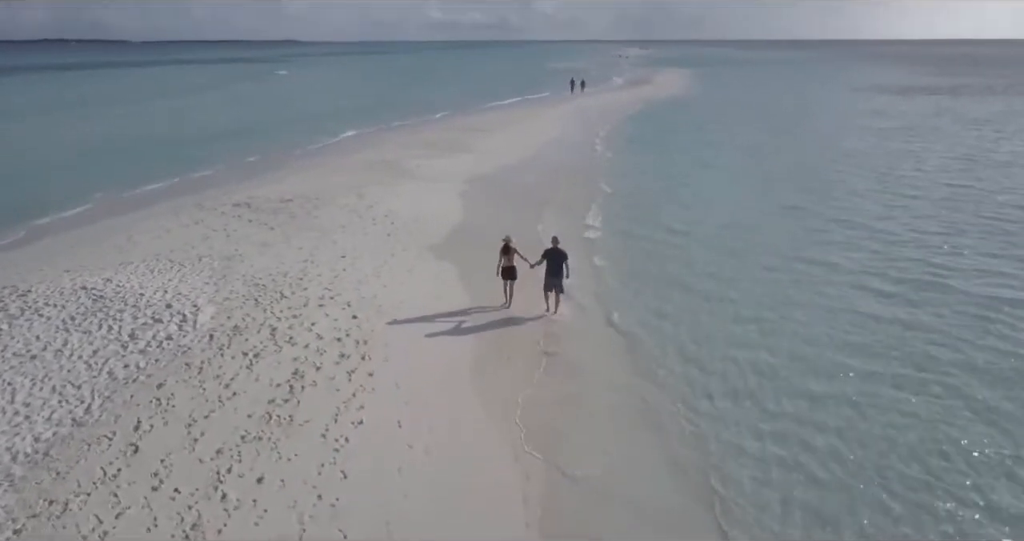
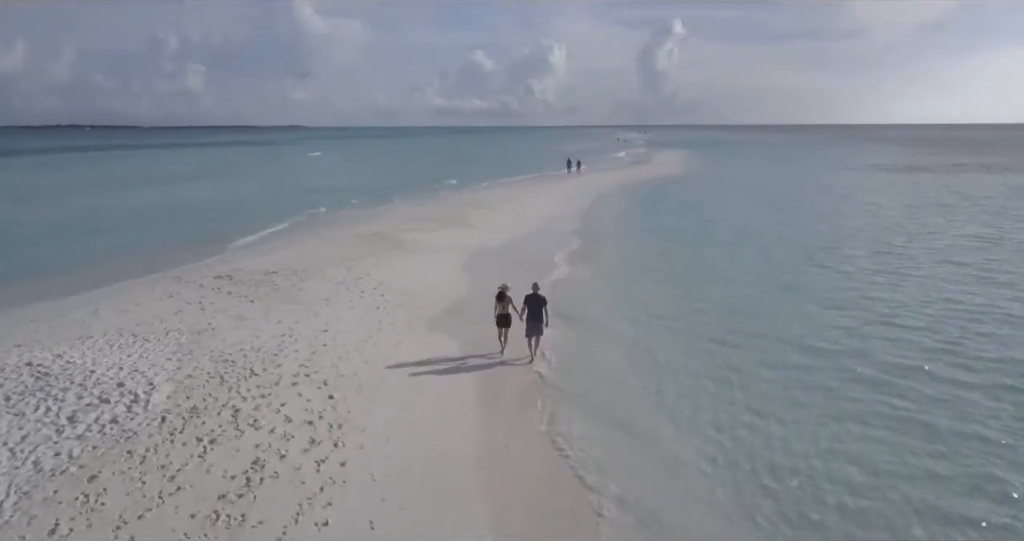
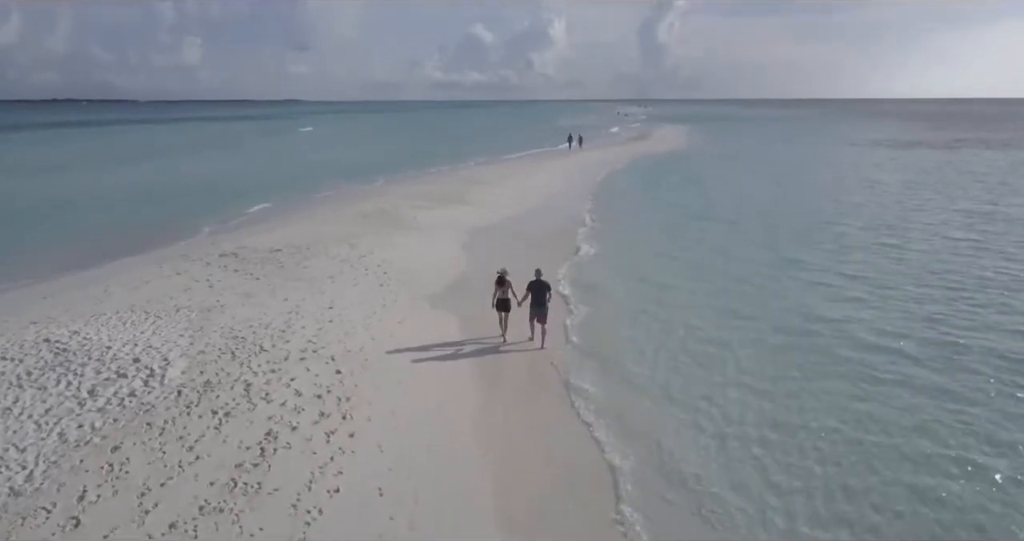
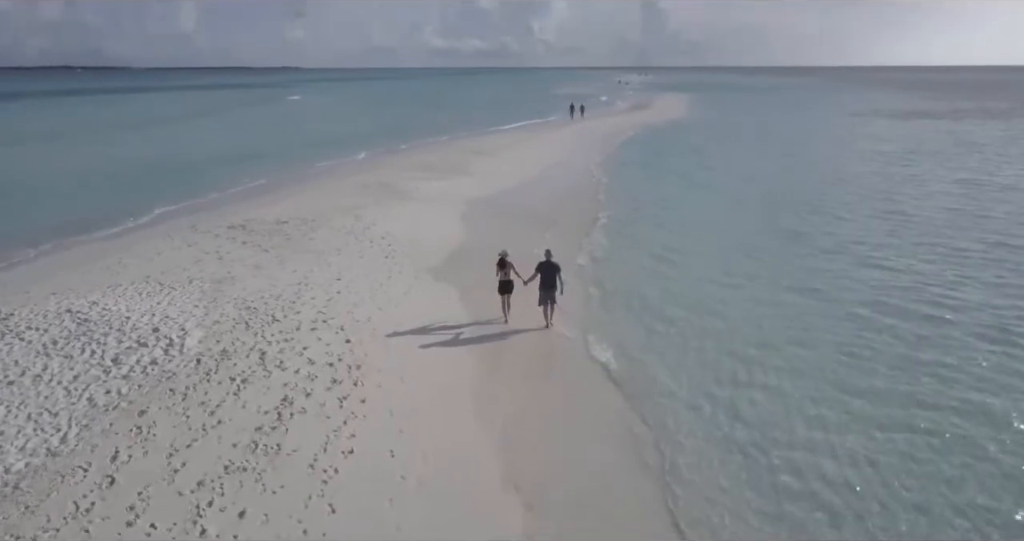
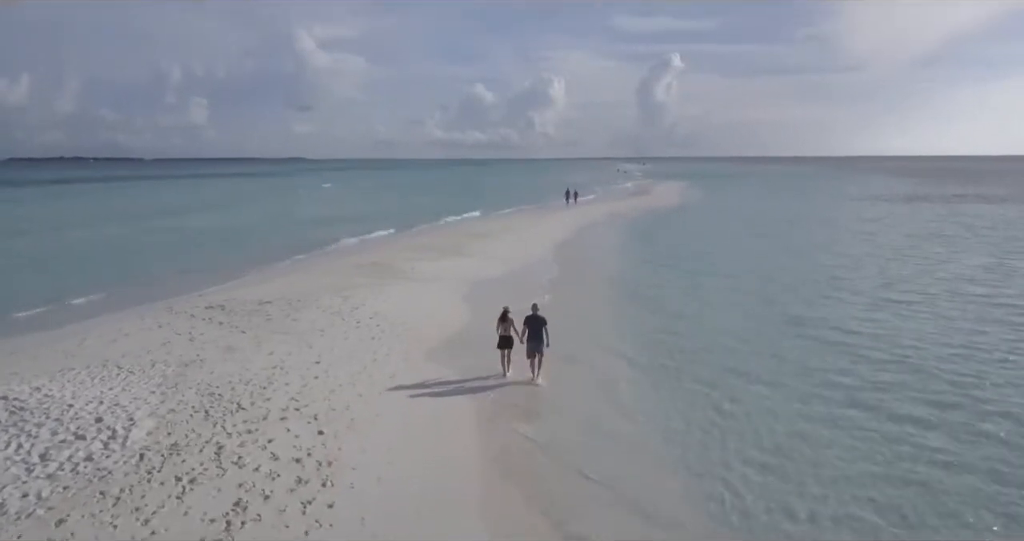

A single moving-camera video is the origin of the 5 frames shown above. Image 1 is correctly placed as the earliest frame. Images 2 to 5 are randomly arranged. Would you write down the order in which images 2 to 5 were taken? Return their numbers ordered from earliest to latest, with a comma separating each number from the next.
4, 3, 2, 5
